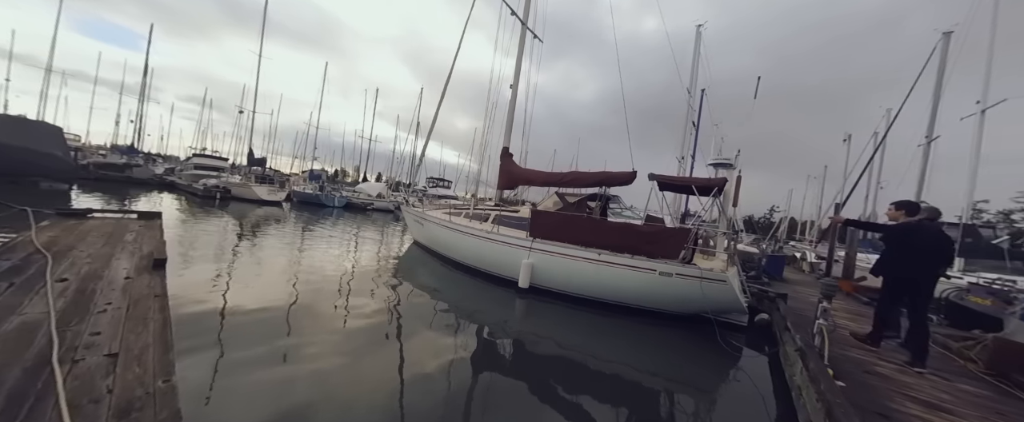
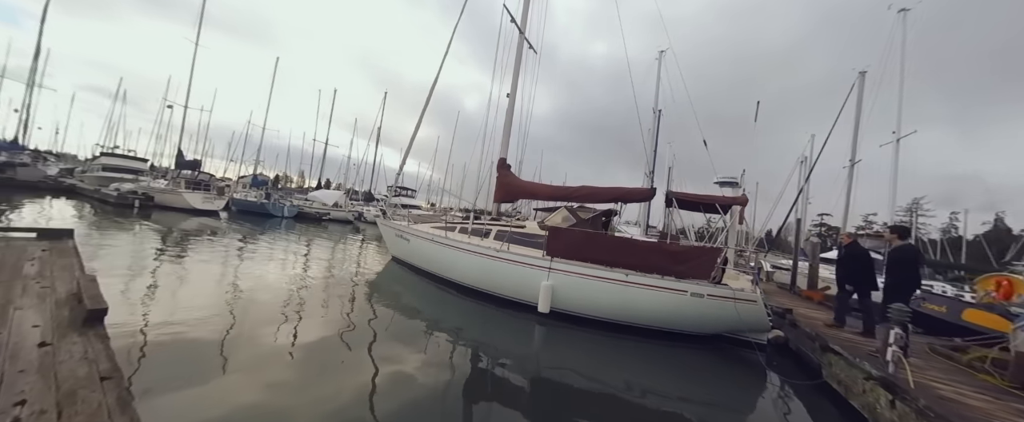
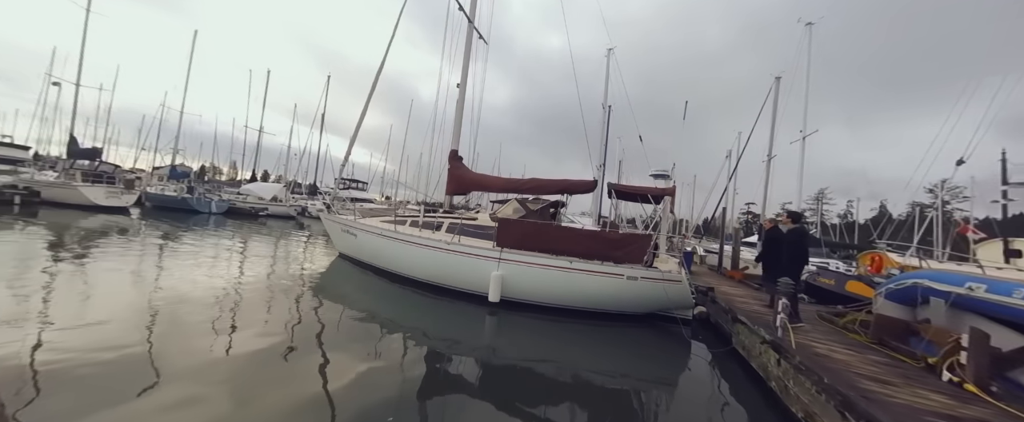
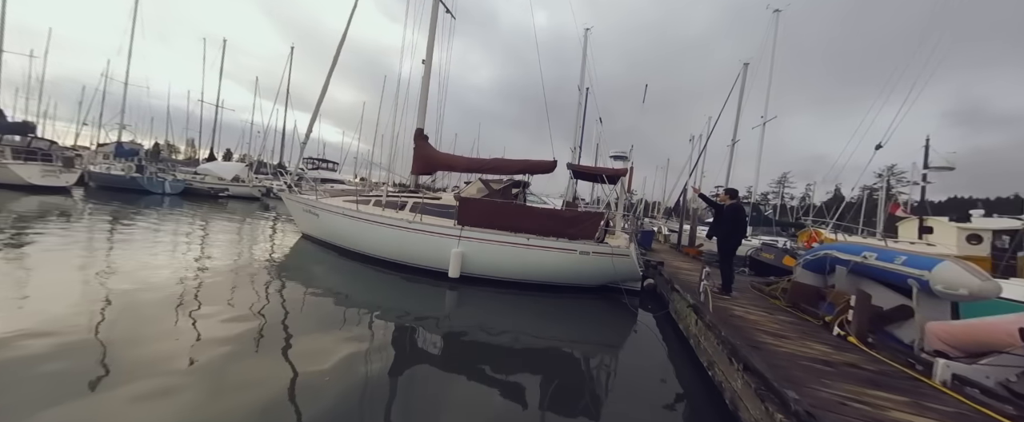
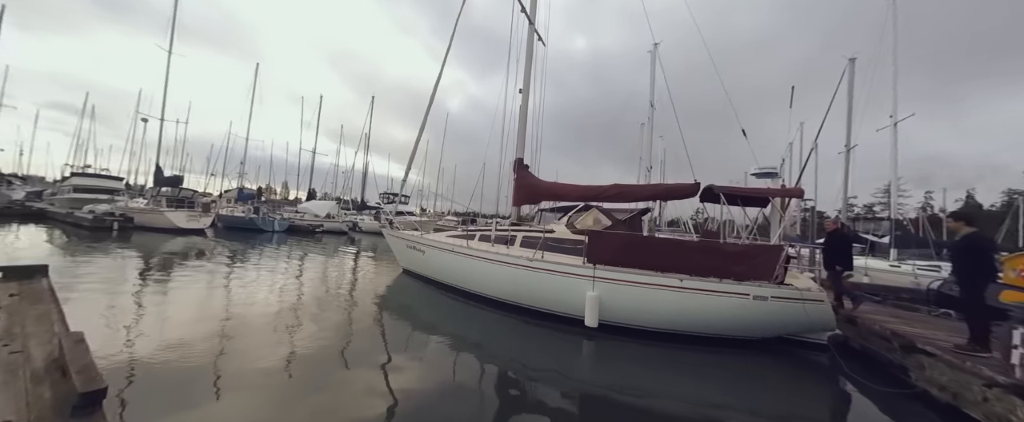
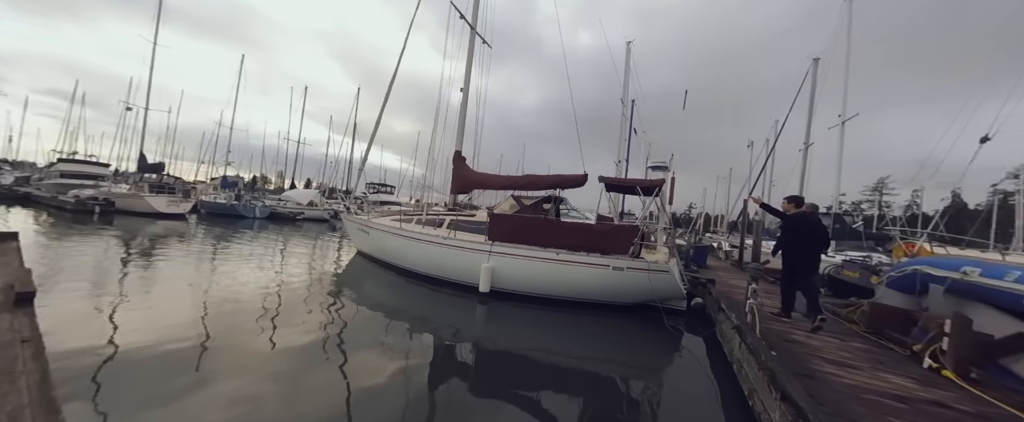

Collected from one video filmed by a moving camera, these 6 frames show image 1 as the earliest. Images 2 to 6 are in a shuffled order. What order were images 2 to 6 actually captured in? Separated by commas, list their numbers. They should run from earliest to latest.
6, 4, 3, 2, 5
